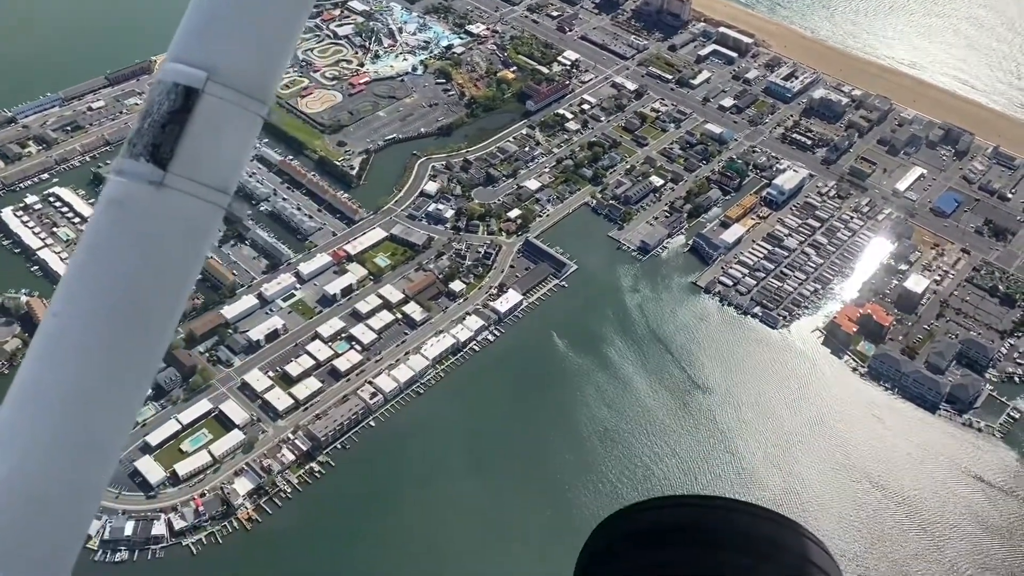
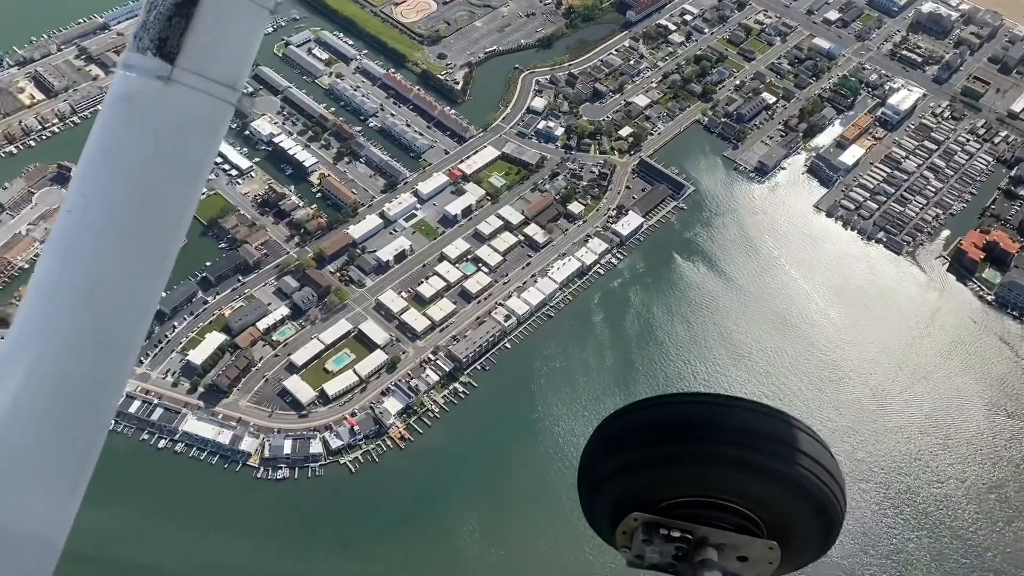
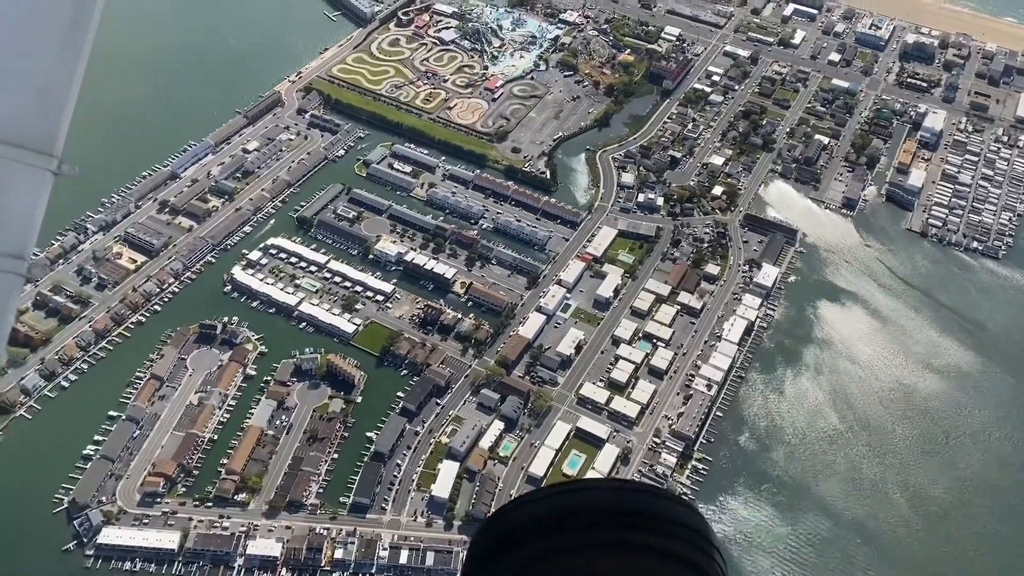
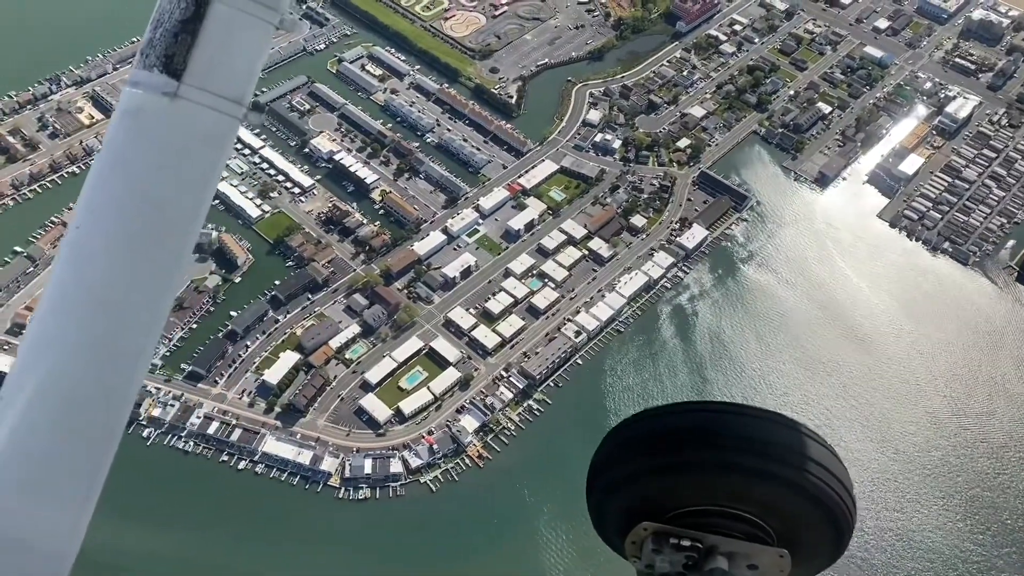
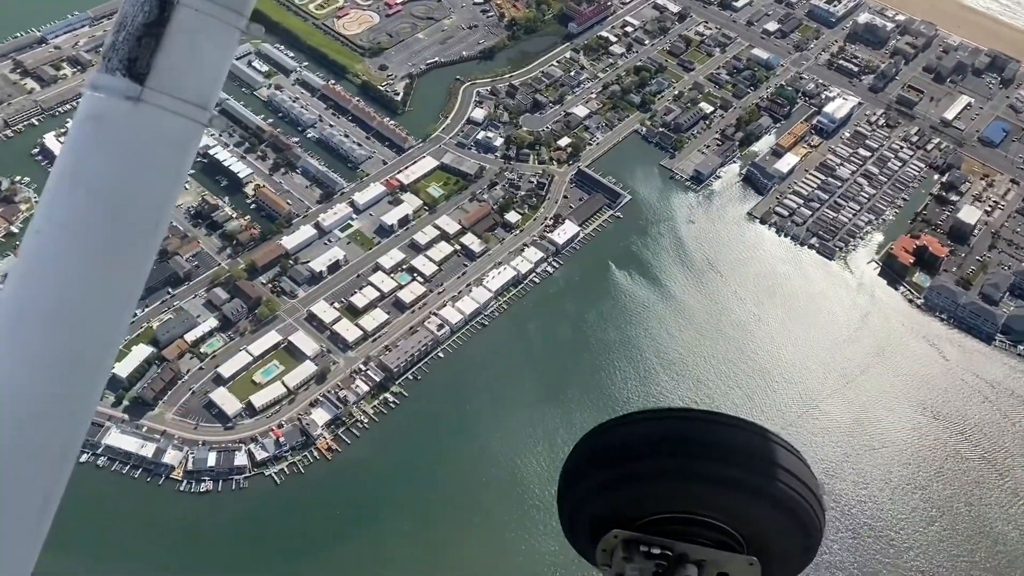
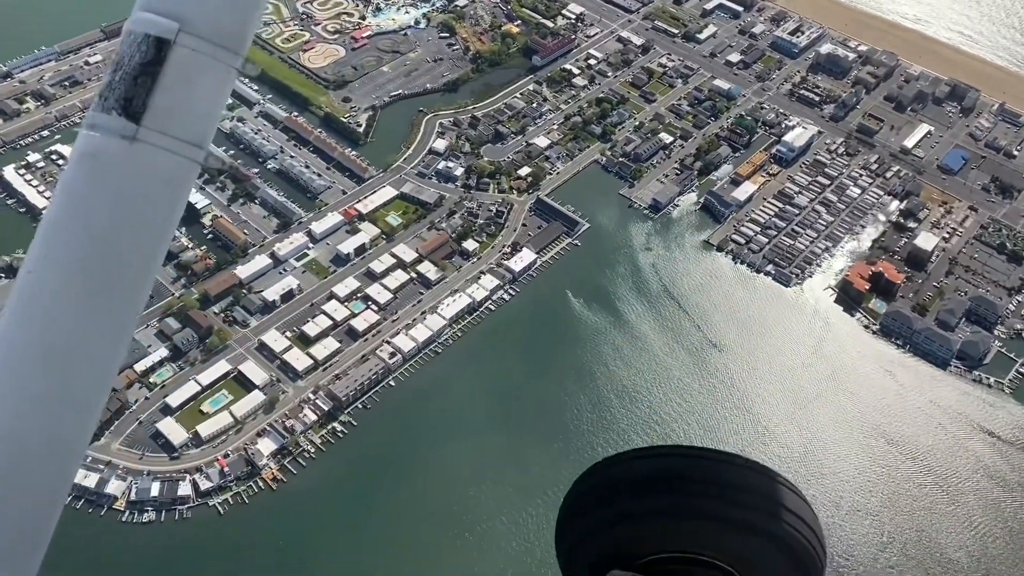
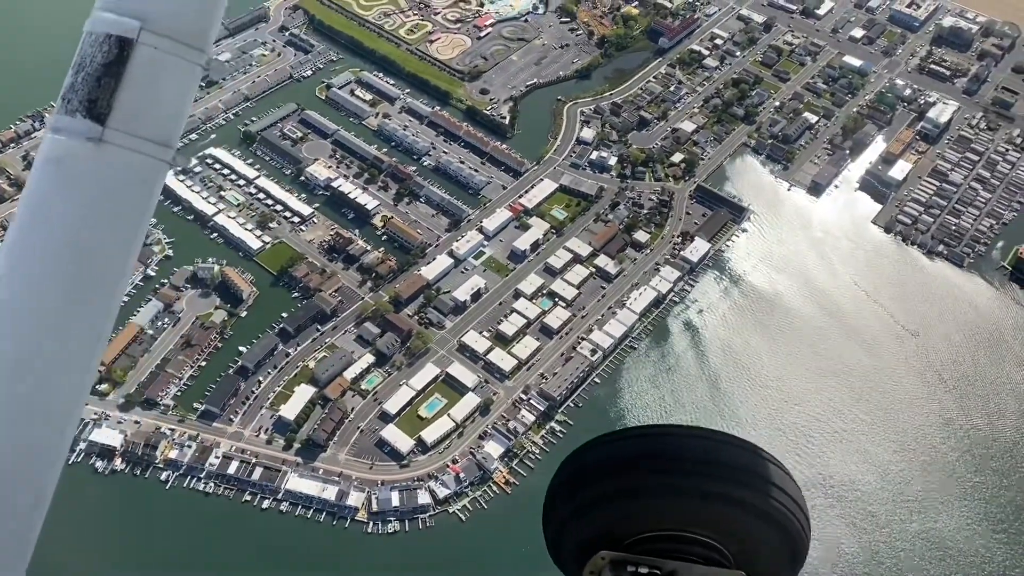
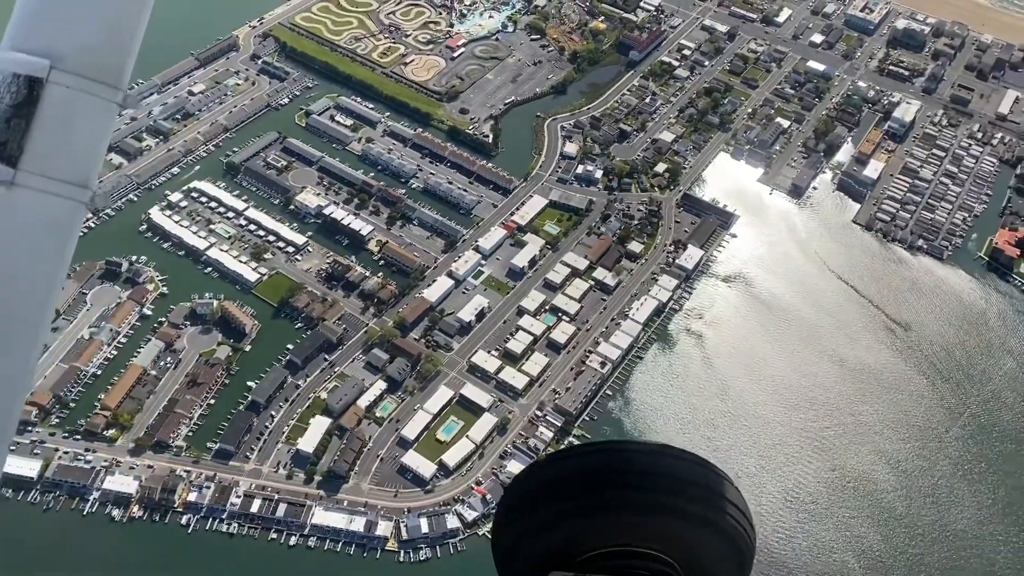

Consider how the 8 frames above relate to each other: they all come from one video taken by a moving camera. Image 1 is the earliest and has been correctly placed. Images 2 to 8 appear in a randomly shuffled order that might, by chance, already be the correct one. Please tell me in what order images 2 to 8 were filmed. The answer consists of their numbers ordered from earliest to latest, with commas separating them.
6, 5, 2, 4, 7, 8, 3
